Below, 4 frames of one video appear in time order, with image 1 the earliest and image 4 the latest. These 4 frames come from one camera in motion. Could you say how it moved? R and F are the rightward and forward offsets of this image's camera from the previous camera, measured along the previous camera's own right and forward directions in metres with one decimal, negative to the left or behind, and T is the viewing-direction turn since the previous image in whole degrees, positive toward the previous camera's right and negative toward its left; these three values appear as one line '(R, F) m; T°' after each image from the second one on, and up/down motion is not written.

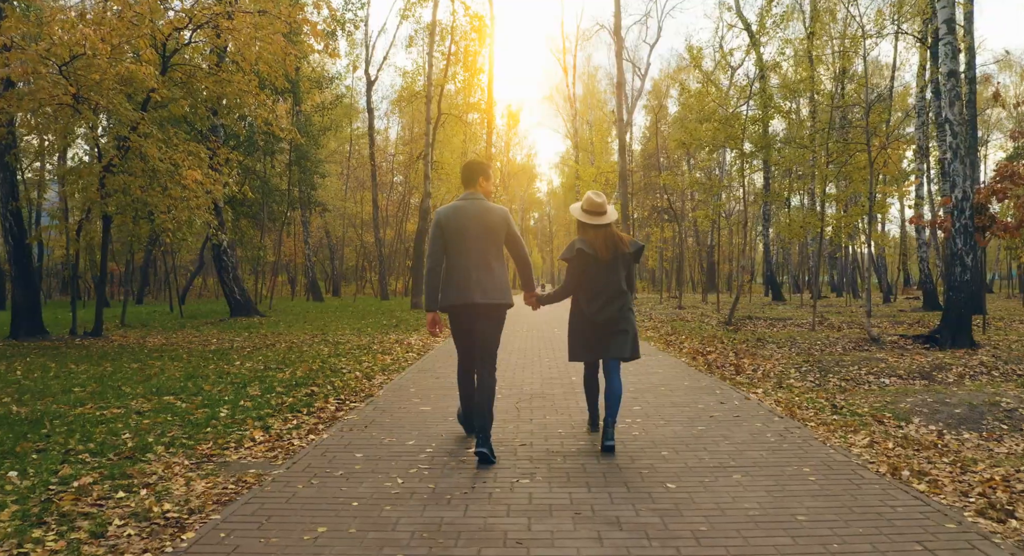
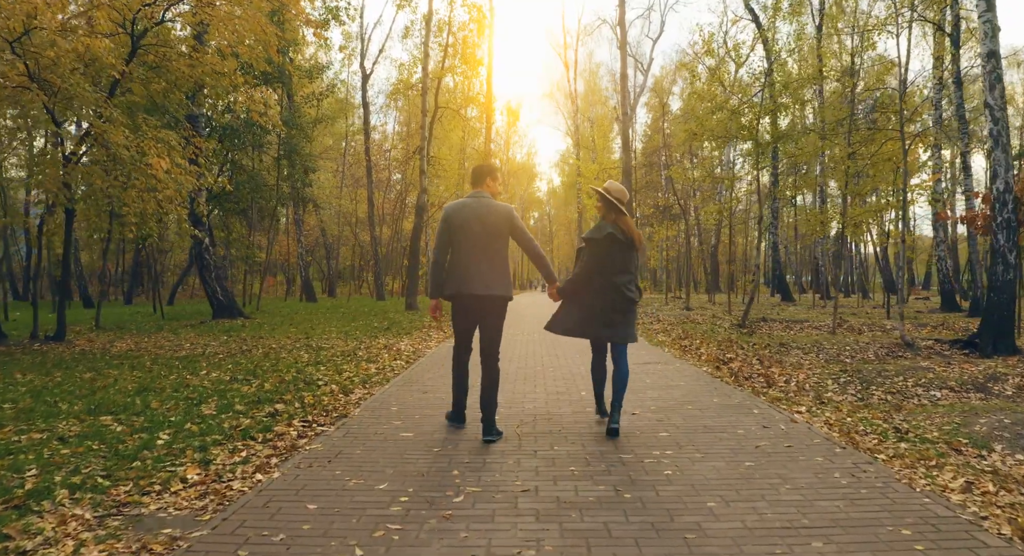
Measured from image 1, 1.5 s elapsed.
(0.0, +1.1) m; 0°
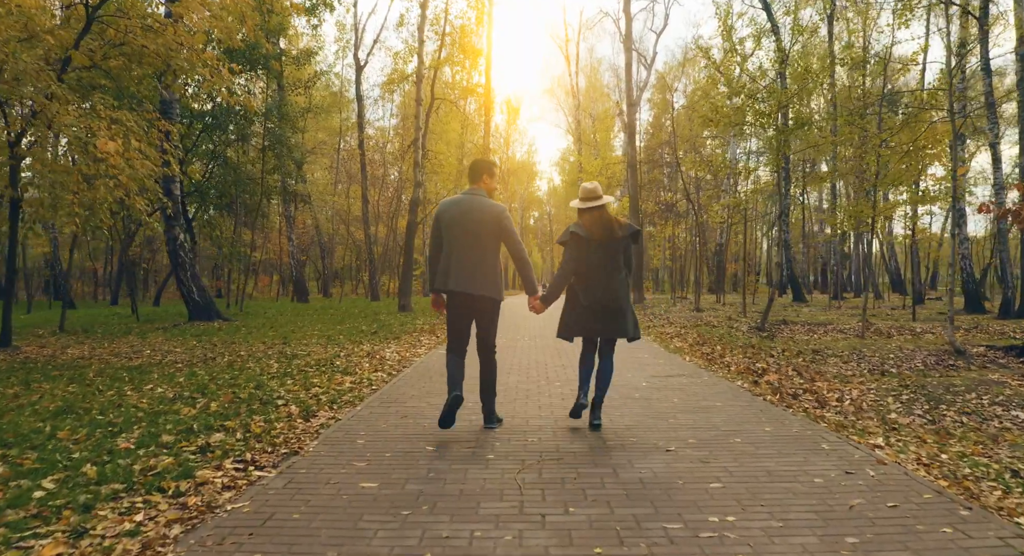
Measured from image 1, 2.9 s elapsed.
(0.0, +1.3) m; 0°
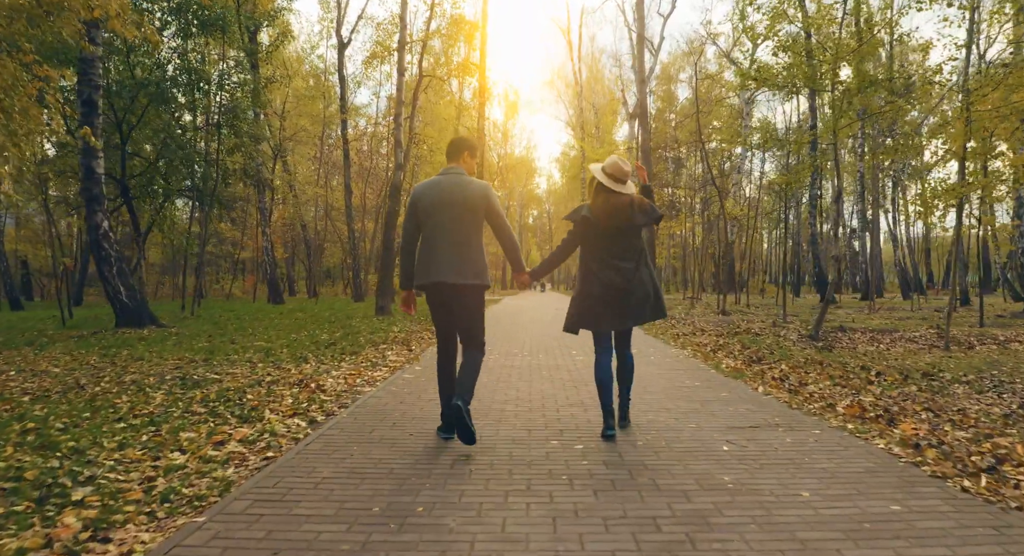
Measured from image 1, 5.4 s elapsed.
(0.0, +2.8) m; 0°
